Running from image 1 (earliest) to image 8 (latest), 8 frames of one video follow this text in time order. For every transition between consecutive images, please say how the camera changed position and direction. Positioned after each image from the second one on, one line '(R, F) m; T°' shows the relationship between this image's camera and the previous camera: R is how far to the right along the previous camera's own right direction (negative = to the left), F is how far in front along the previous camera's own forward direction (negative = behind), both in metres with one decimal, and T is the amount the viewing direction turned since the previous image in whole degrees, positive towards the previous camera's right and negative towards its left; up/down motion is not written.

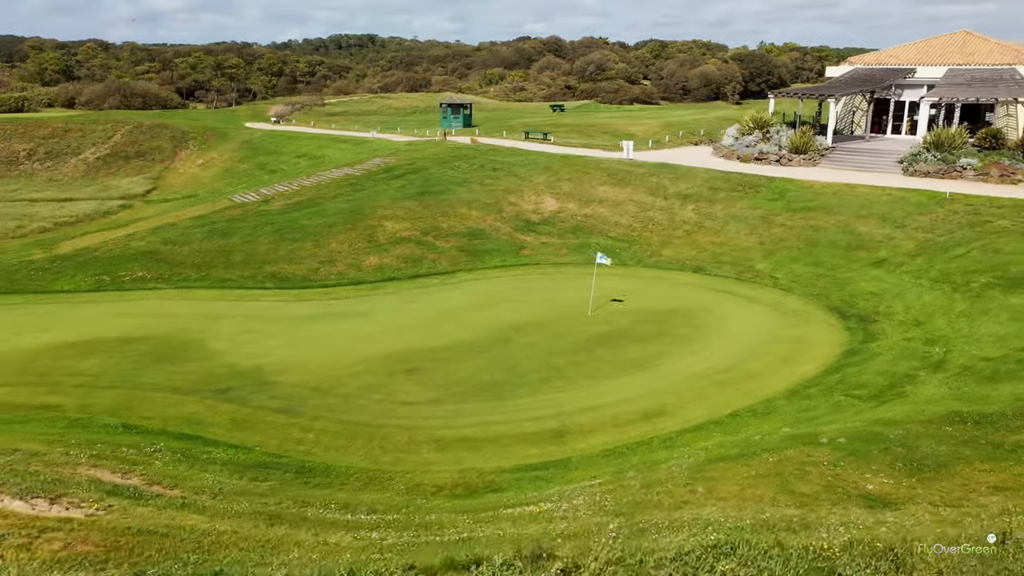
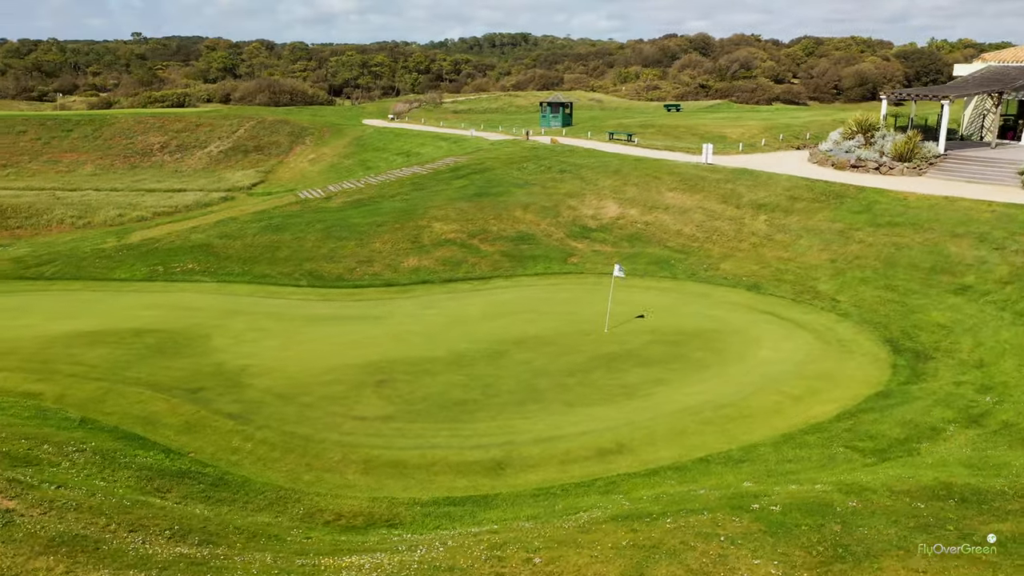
(+3.8, +1.8) m; -10°
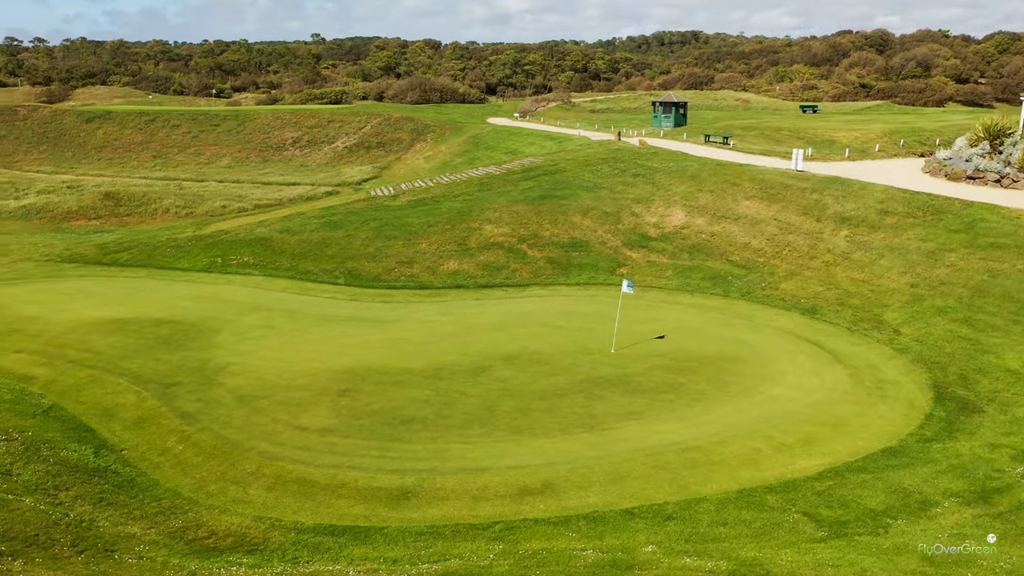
(+4.1, +1.8) m; -11°
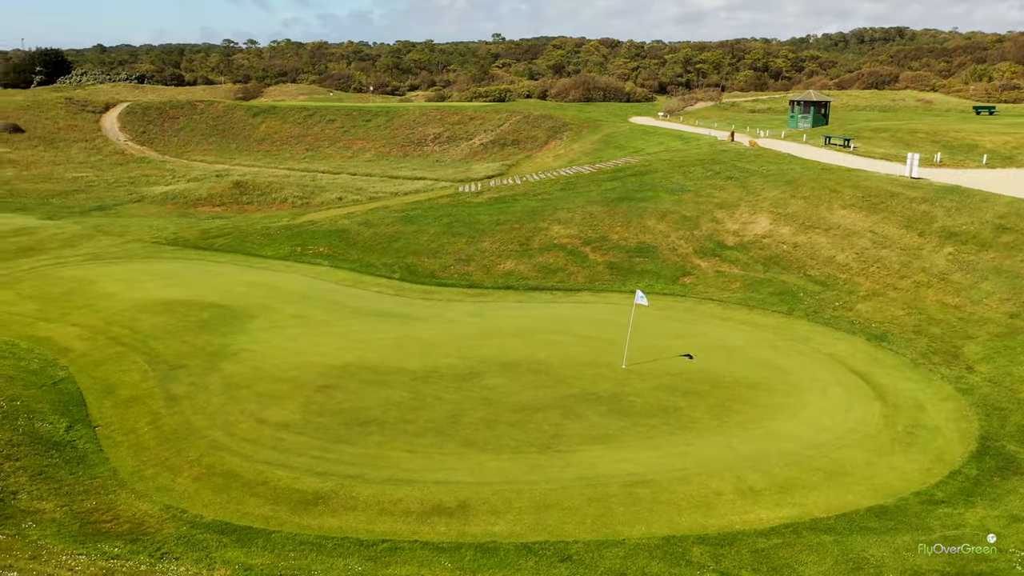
(+4.0, +1.5) m; -12°
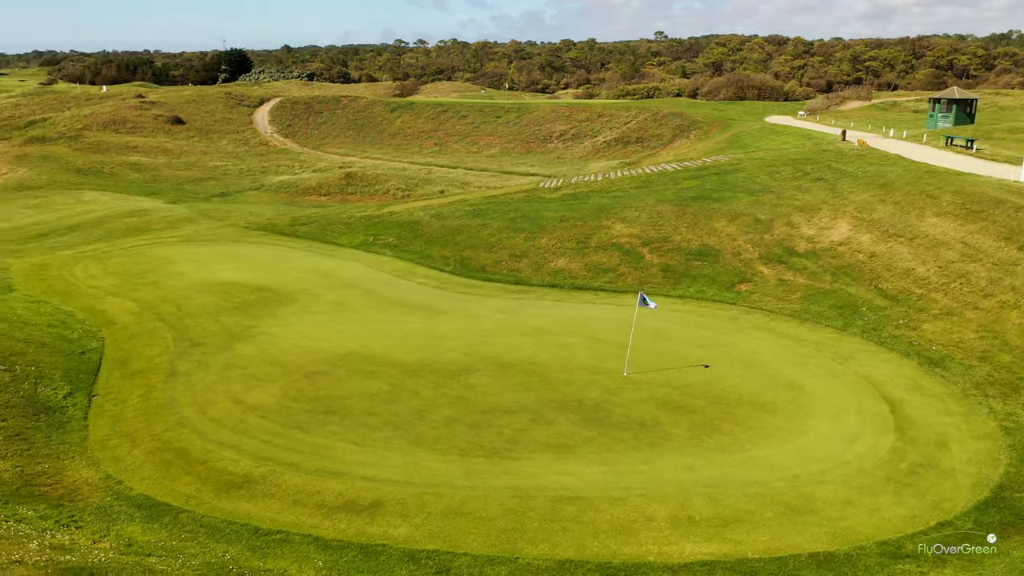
(+3.6, +1.1) m; -11°
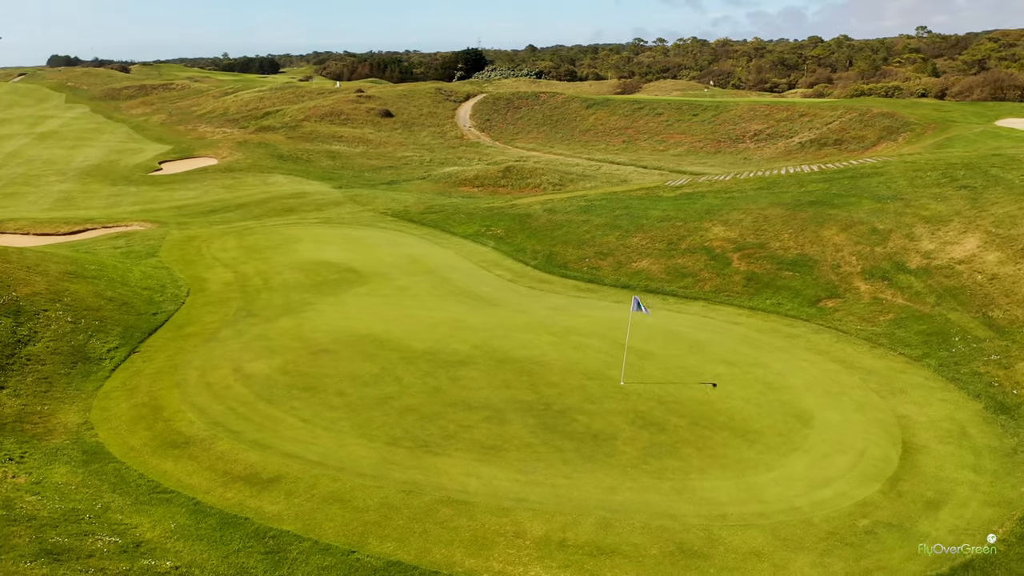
(+4.9, +1.4) m; -16°
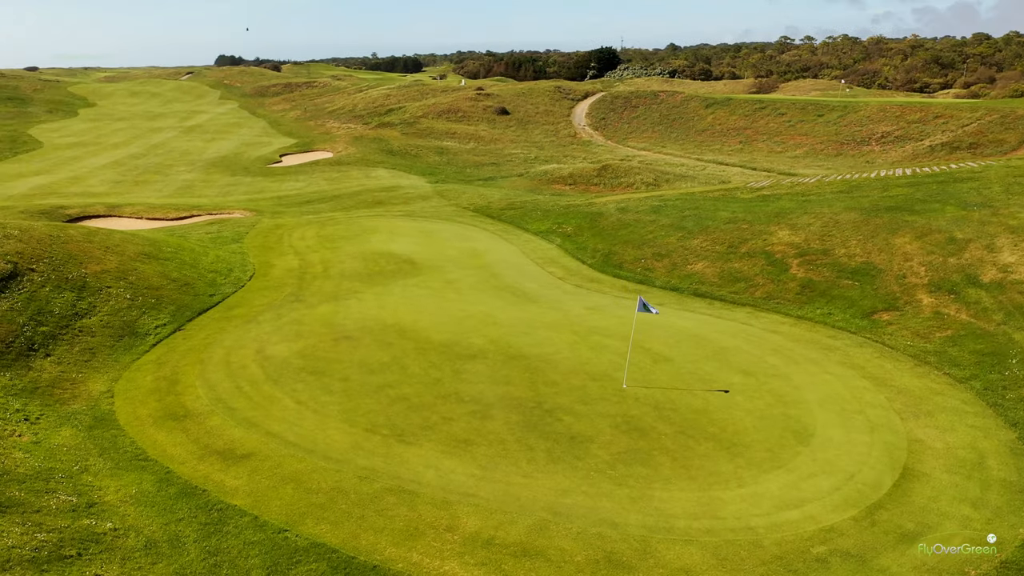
(+2.6, +0.4) m; -9°
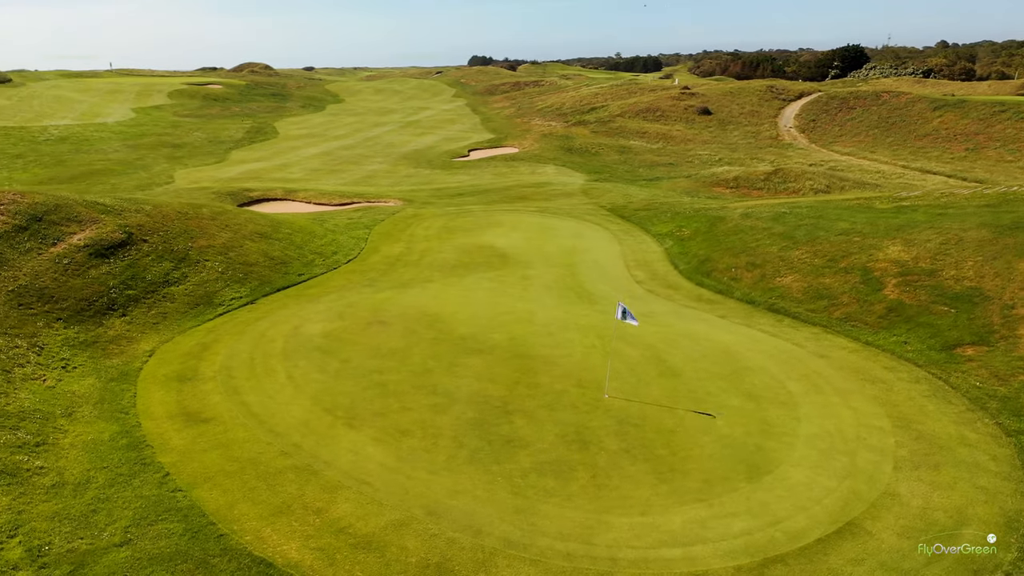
(+4.6, +1.0) m; -16°
